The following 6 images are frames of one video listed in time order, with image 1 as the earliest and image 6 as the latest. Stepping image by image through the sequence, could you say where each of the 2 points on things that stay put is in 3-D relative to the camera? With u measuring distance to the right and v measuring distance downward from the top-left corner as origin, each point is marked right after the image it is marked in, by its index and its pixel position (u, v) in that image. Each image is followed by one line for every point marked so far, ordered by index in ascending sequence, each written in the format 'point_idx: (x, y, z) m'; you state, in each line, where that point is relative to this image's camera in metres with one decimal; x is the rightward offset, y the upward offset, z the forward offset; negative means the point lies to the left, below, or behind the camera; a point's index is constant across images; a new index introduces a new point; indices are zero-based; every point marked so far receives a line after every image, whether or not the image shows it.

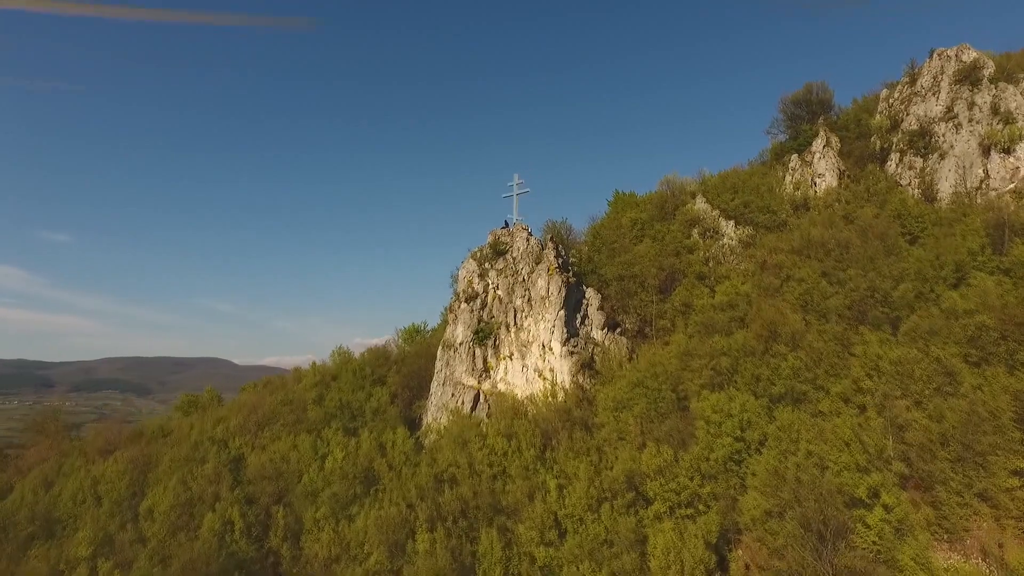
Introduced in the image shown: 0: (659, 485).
0: (+4.4, -5.9, +18.6) m
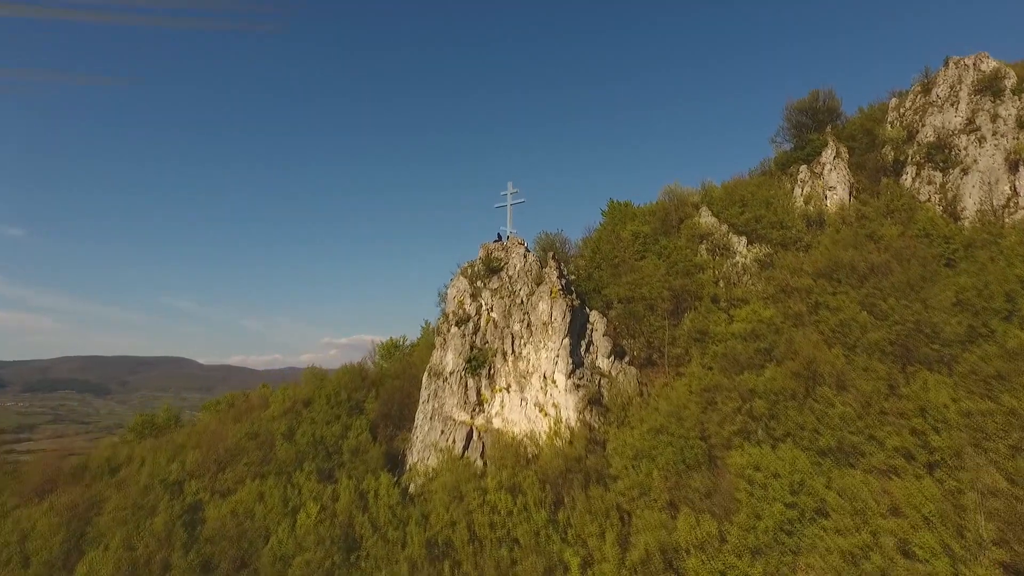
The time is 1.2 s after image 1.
0: (+4.7, -6.9, +15.7) m
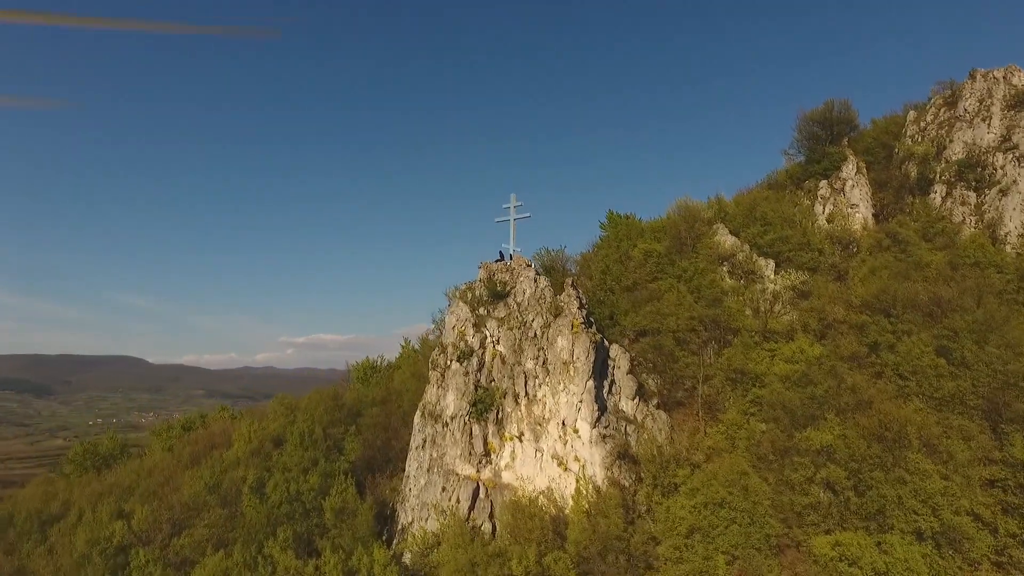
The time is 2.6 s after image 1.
0: (+5.8, -8.1, +12.4) m
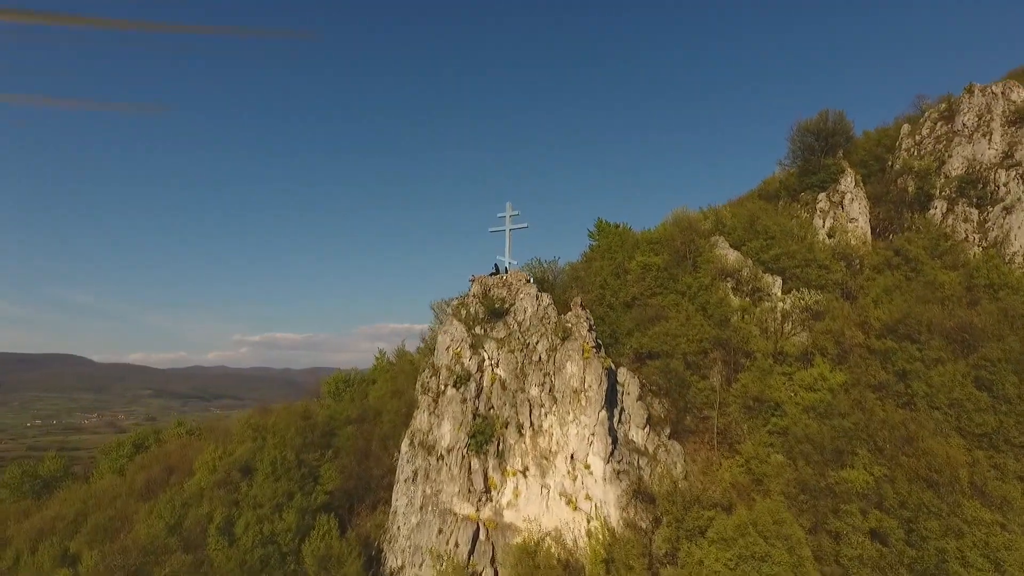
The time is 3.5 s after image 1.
0: (+6.5, -8.9, +10.7) m
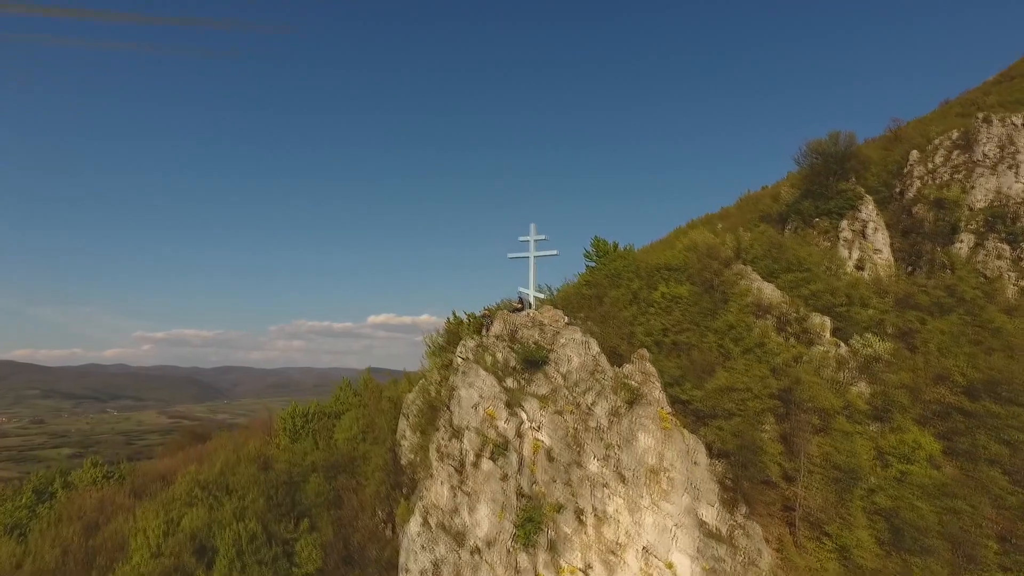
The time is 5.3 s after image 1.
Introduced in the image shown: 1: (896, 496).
0: (+9.2, -10.4, +7.5) m
1: (+10.9, -5.9, +17.8) m
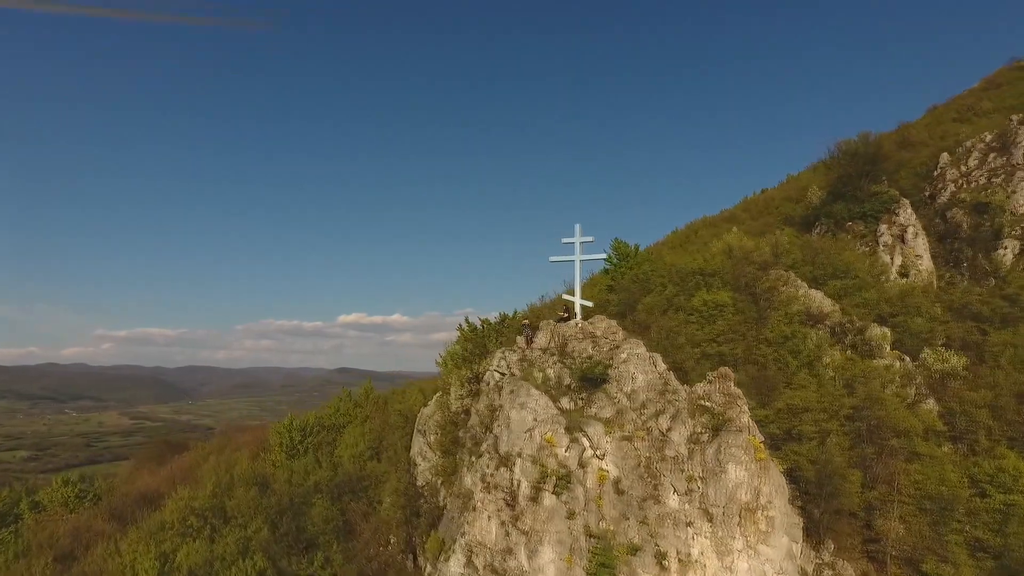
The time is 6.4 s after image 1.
0: (+11.2, -10.7, +5.6) m
1: (+12.5, -6.2, +16.0) m
